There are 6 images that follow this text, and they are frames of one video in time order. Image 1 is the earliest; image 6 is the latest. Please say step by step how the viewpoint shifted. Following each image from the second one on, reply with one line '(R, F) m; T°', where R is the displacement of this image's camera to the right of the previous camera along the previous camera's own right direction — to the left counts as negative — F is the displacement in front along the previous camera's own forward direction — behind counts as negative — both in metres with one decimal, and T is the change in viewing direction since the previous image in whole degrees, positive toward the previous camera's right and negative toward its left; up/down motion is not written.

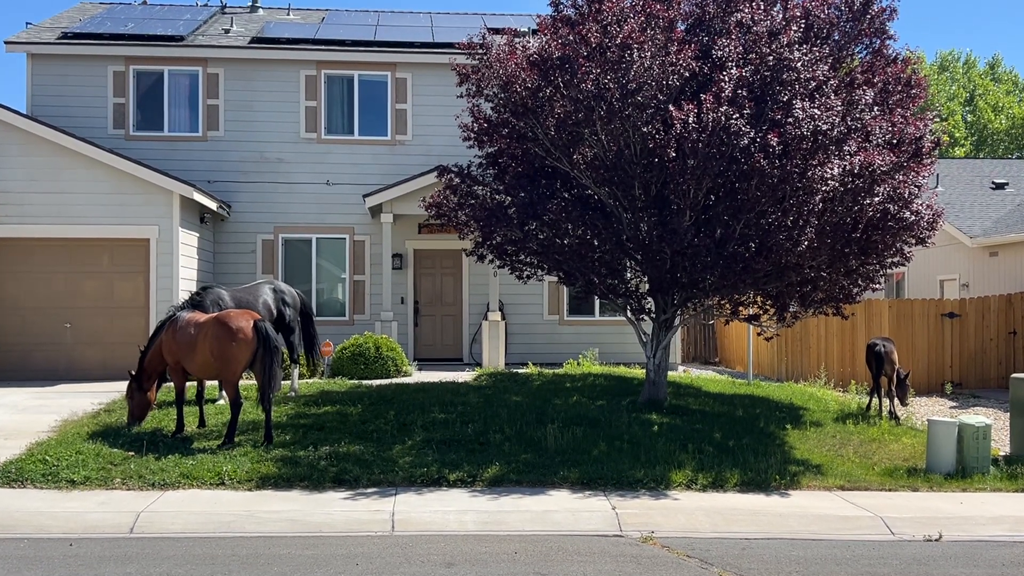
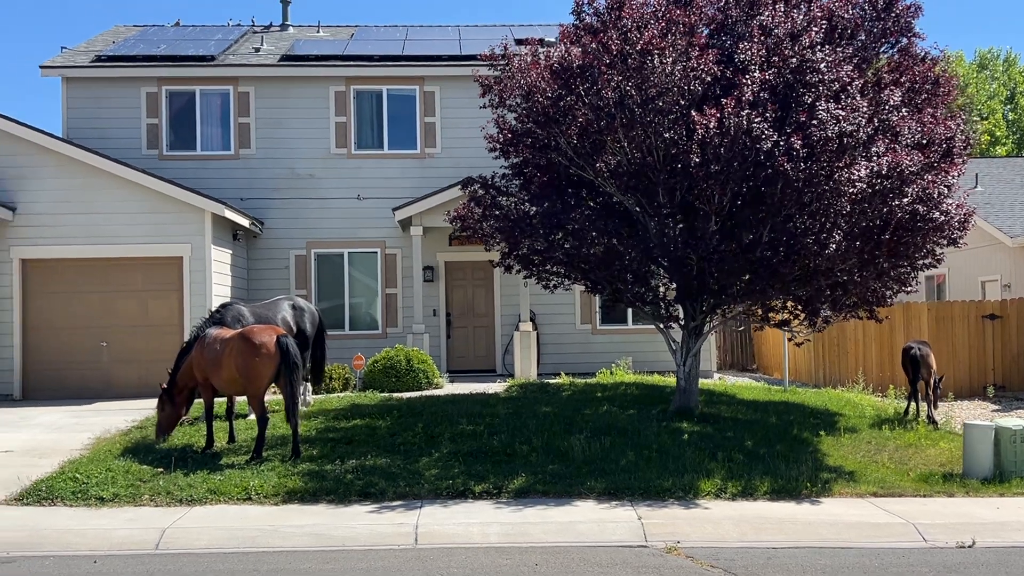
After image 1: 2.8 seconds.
(+0.1, 0.0) m; -2°
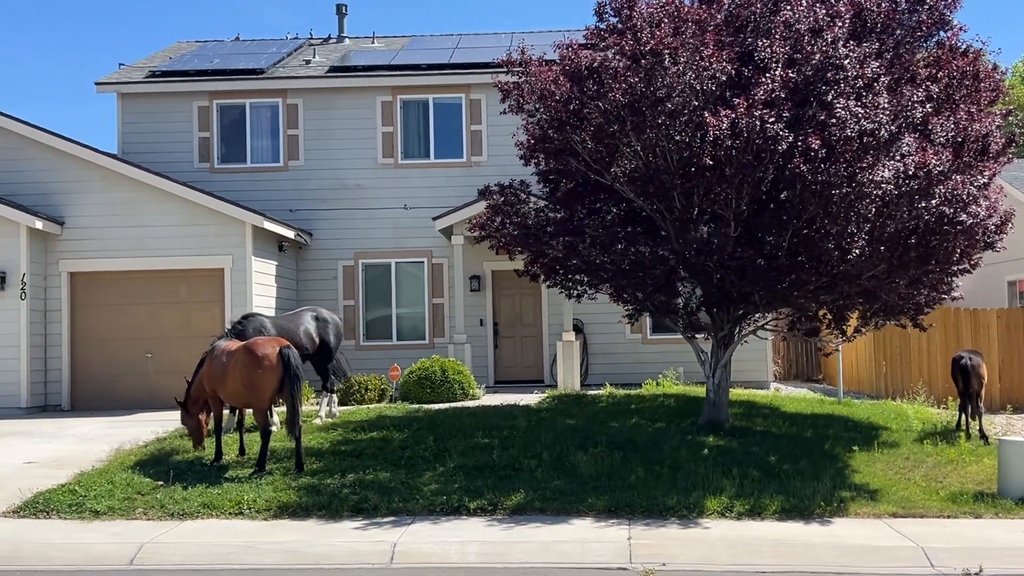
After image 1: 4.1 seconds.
(+0.6, +0.3) m; -5°
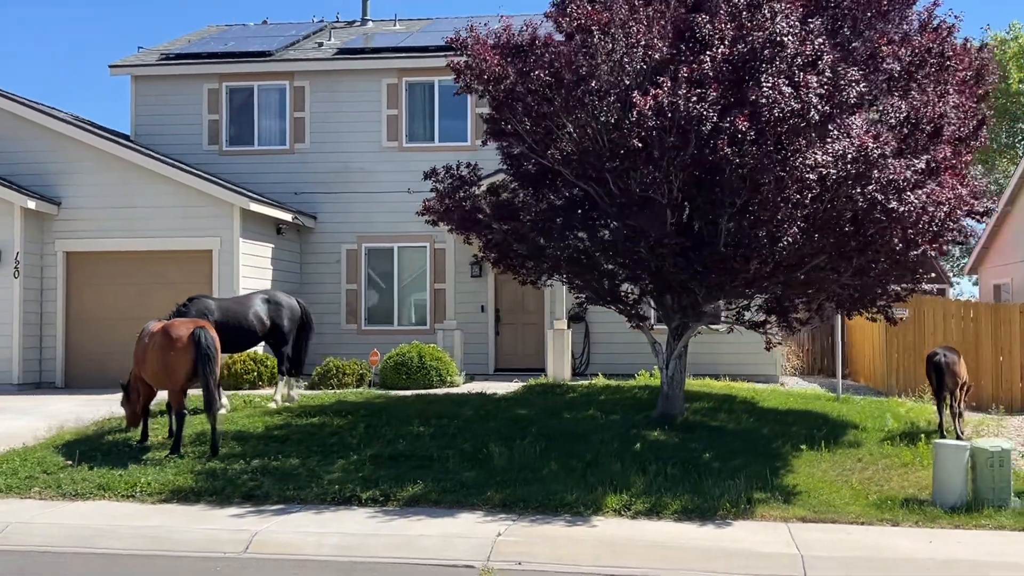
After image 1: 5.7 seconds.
(+1.2, +0.3) m; -3°
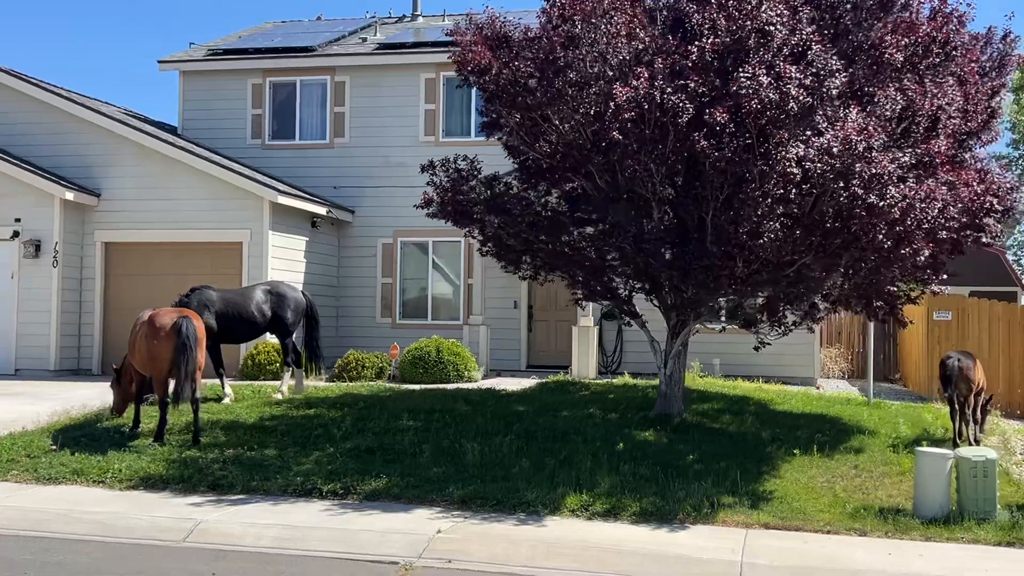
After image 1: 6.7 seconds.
(+0.8, +0.1) m; -4°
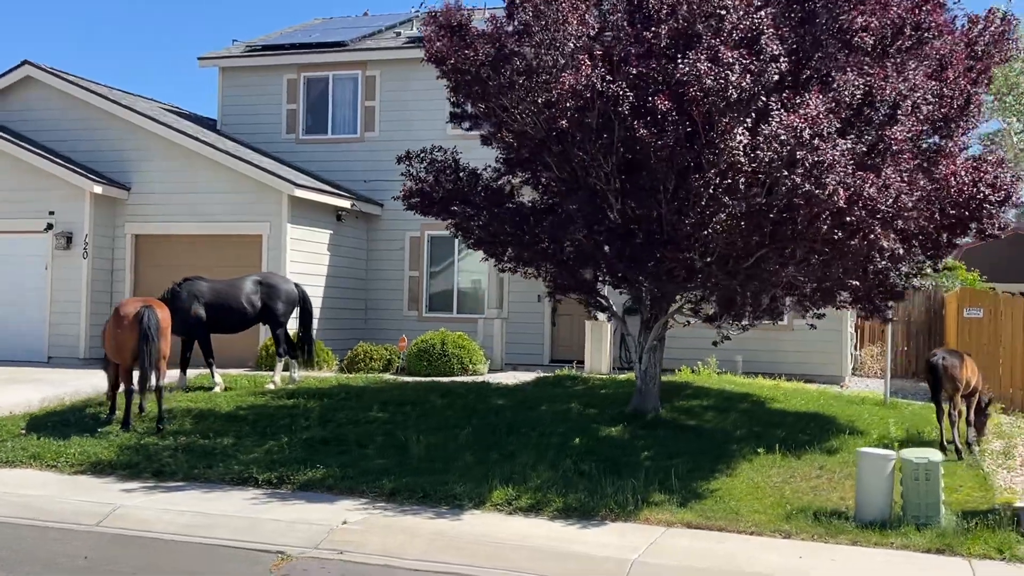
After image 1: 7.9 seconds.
(+1.1, 0.0) m; -4°
